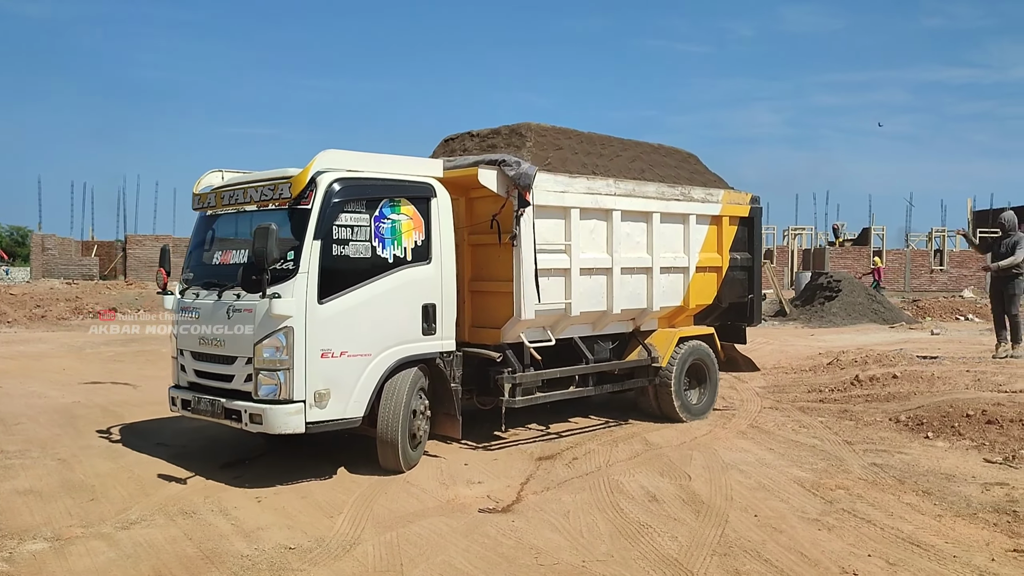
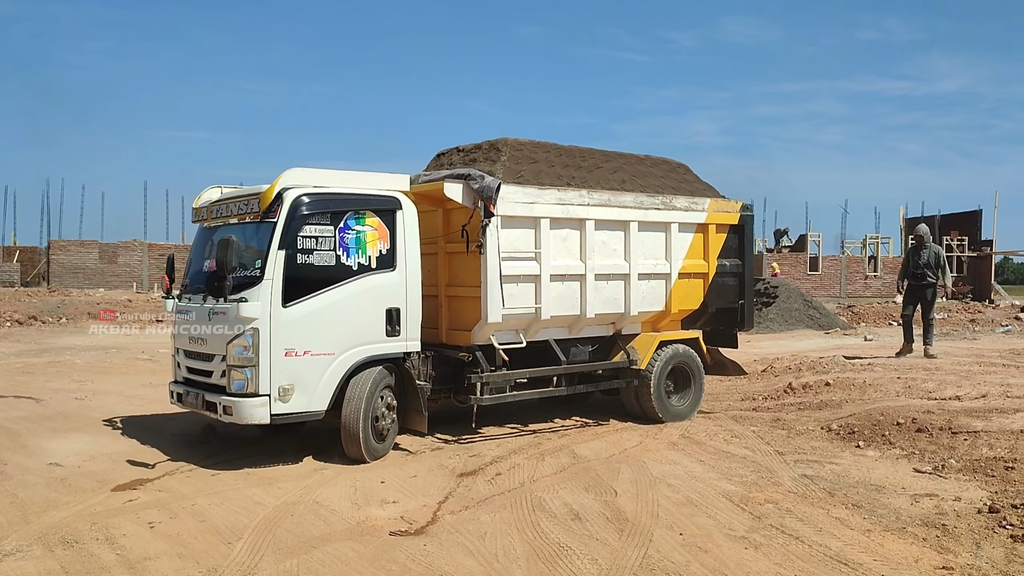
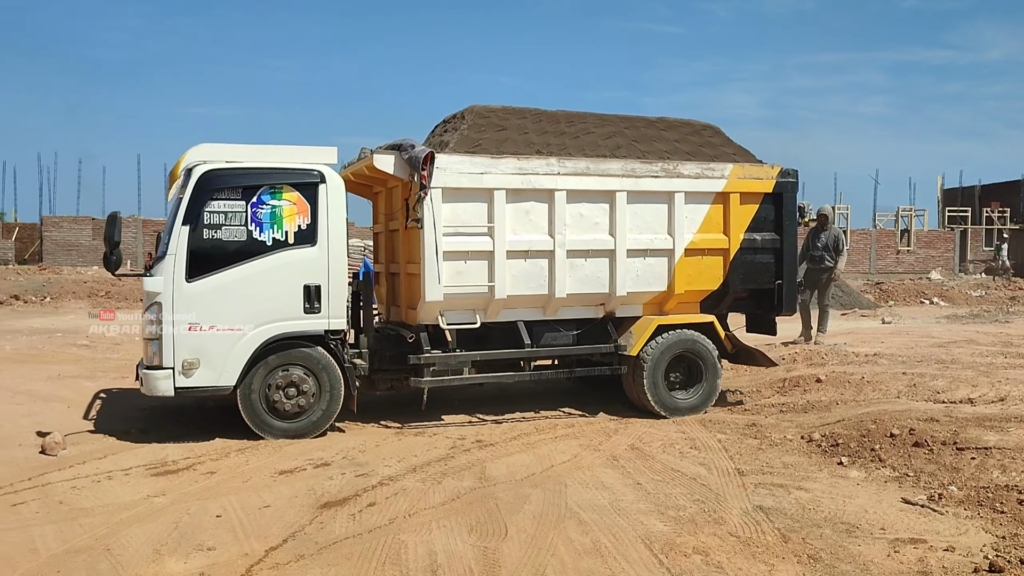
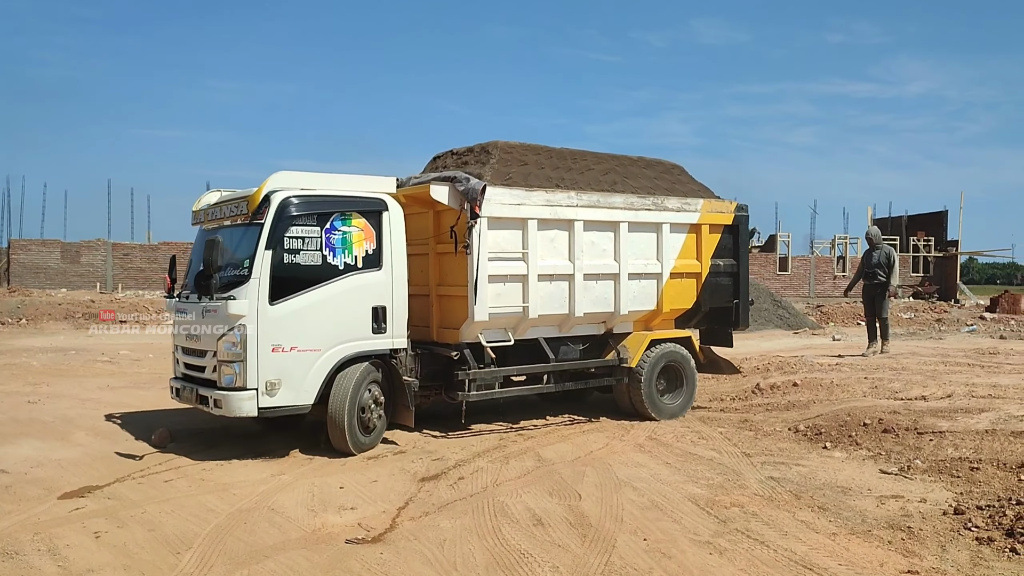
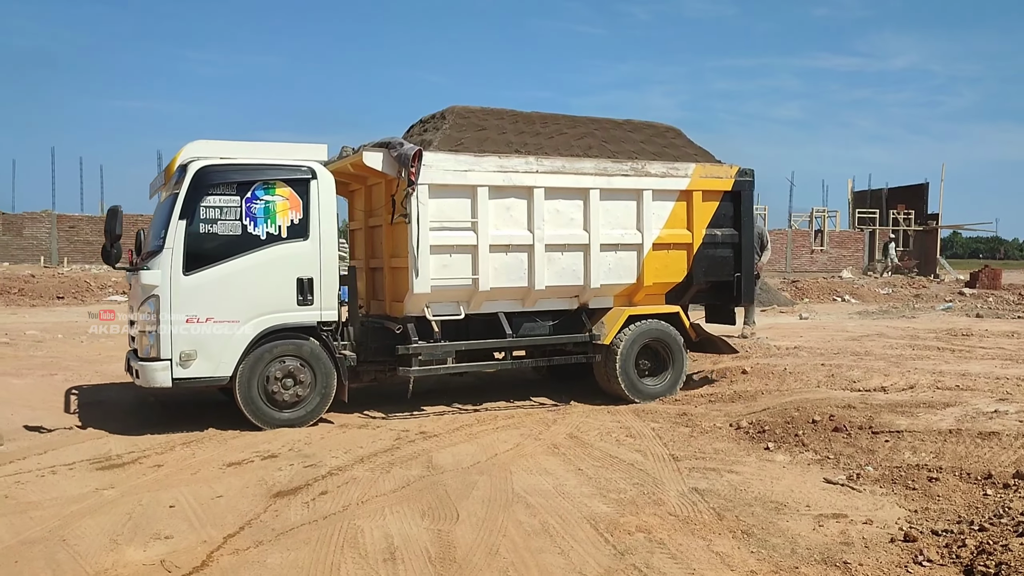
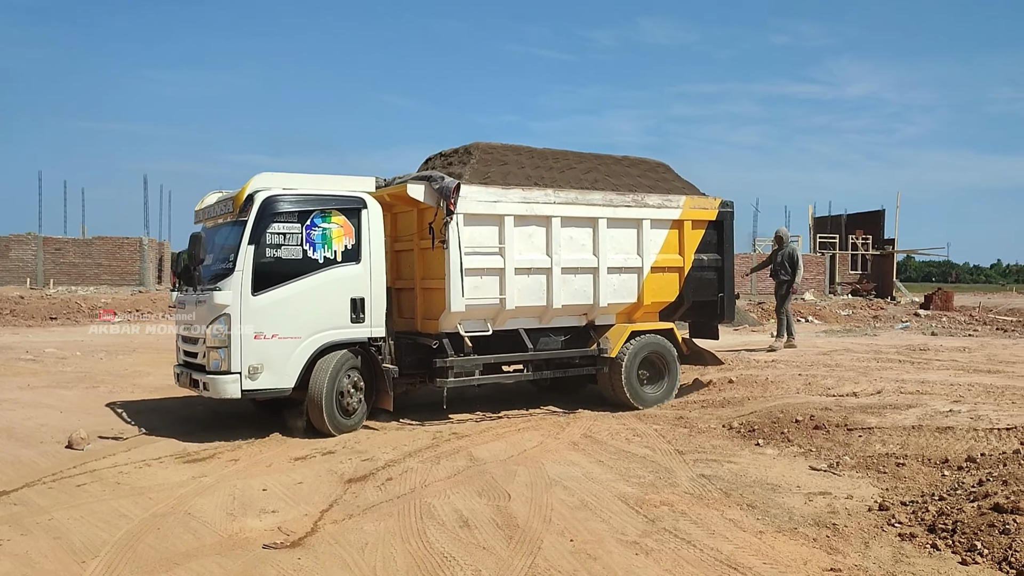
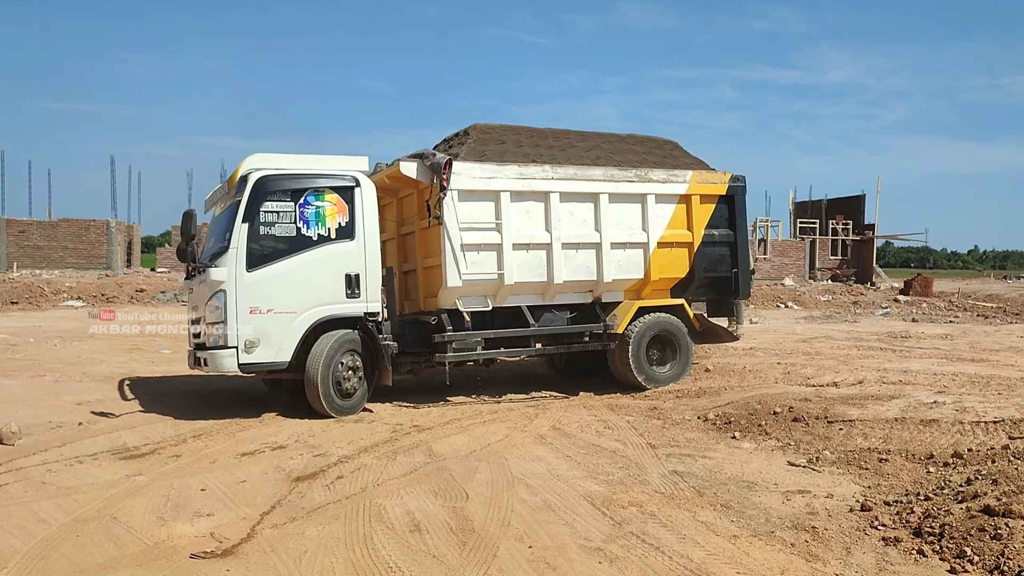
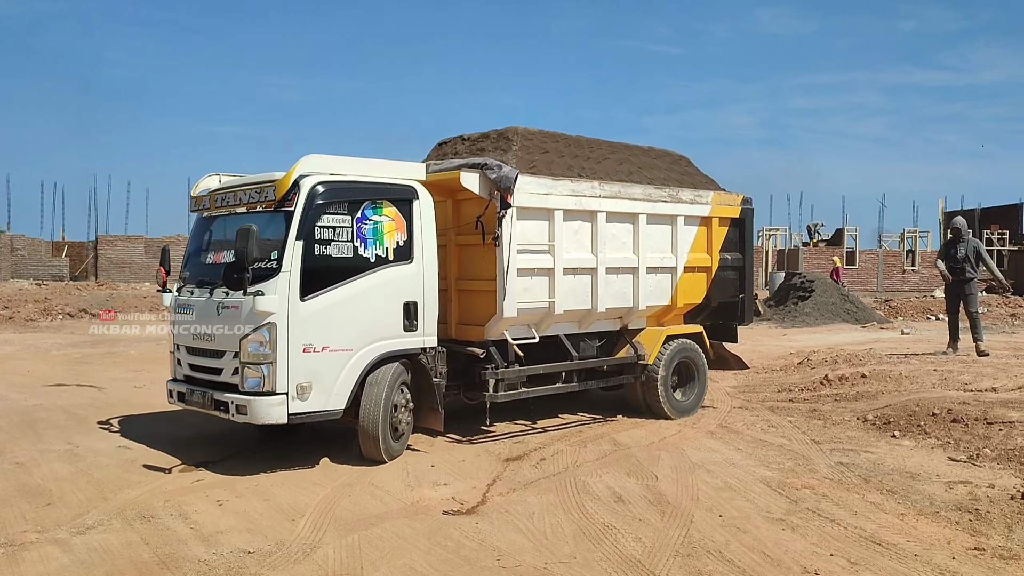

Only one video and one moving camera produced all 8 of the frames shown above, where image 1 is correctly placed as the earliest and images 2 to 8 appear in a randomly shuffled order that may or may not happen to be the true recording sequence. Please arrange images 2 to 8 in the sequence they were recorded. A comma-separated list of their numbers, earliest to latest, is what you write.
8, 2, 4, 6, 7, 5, 3
